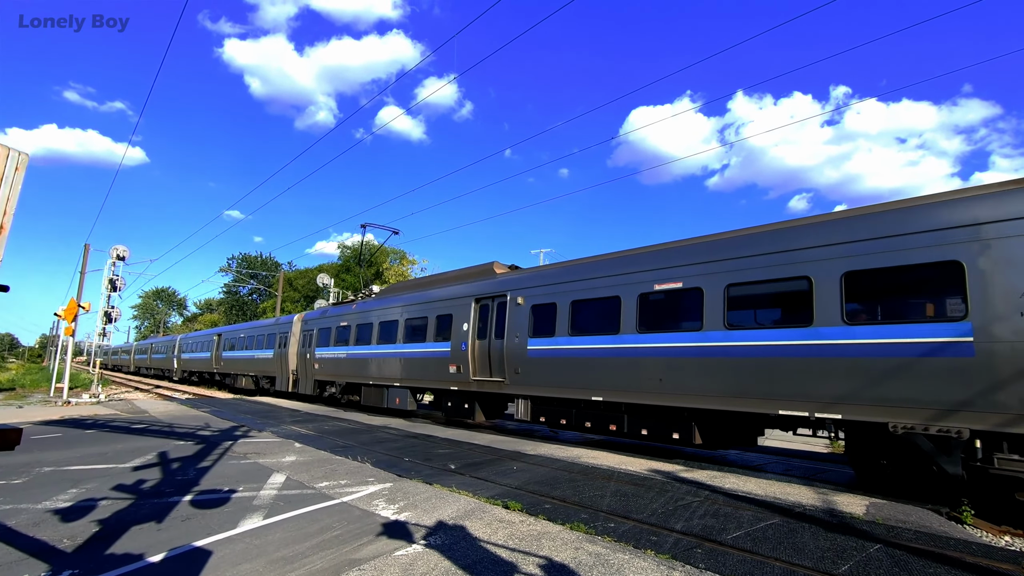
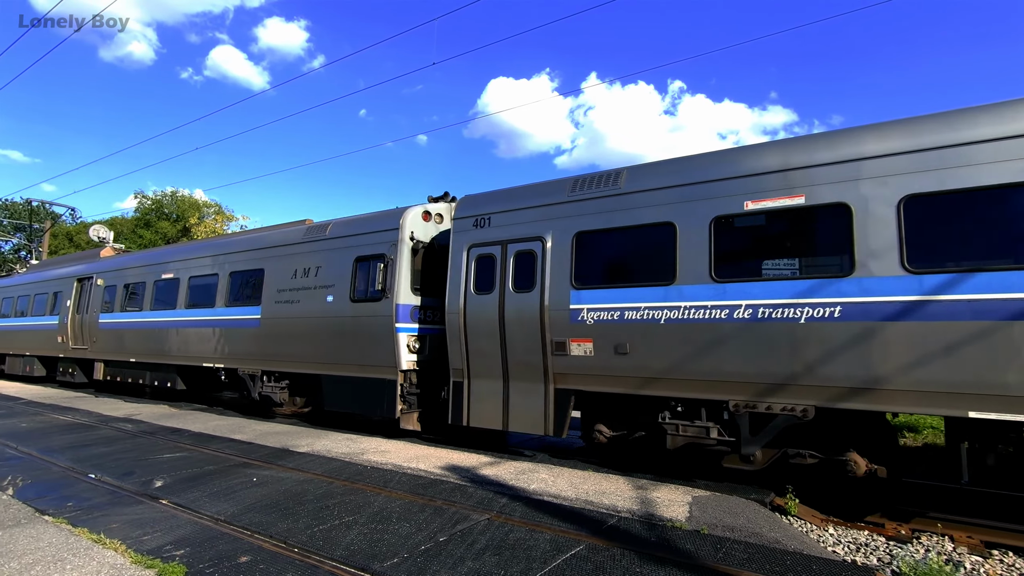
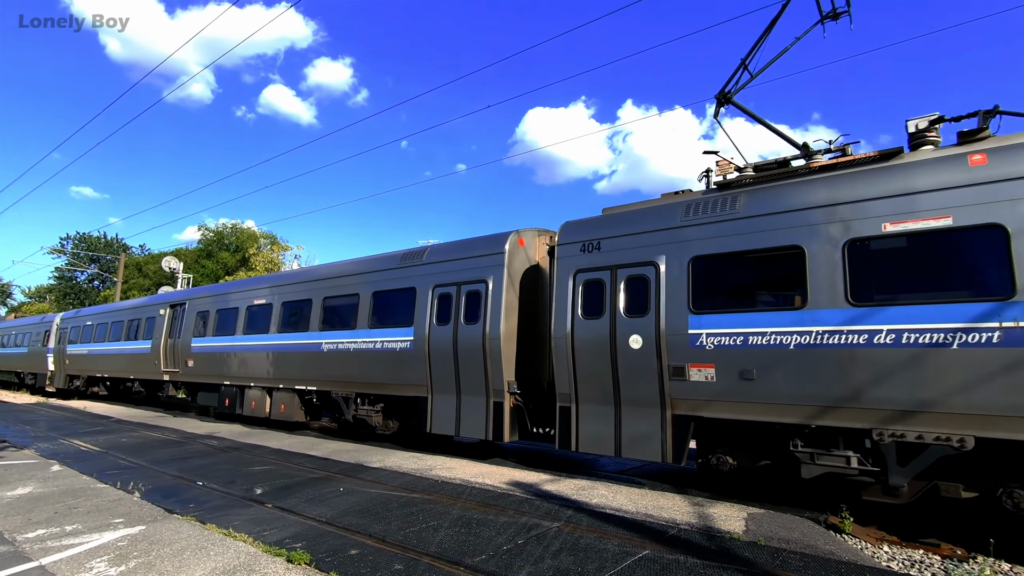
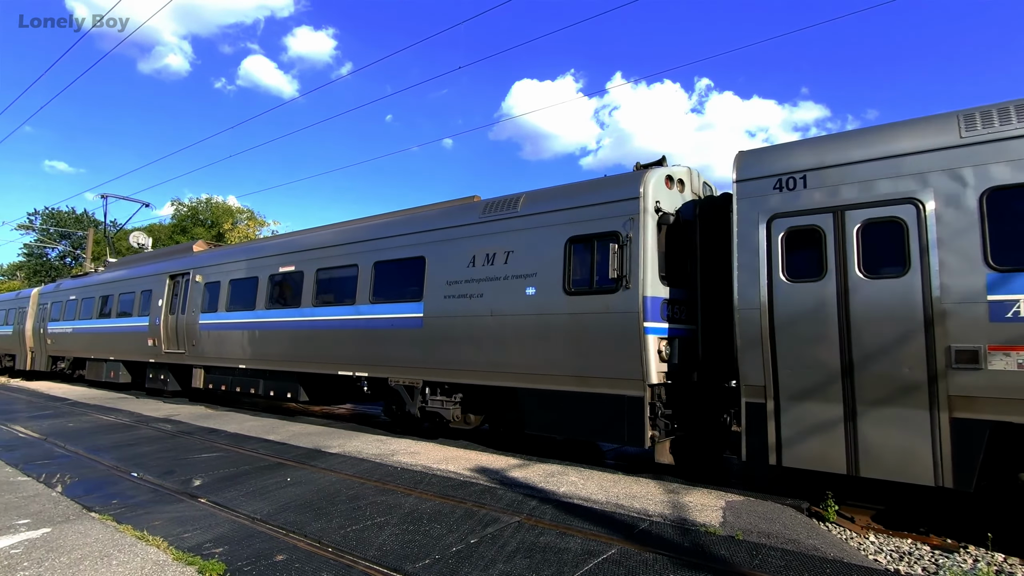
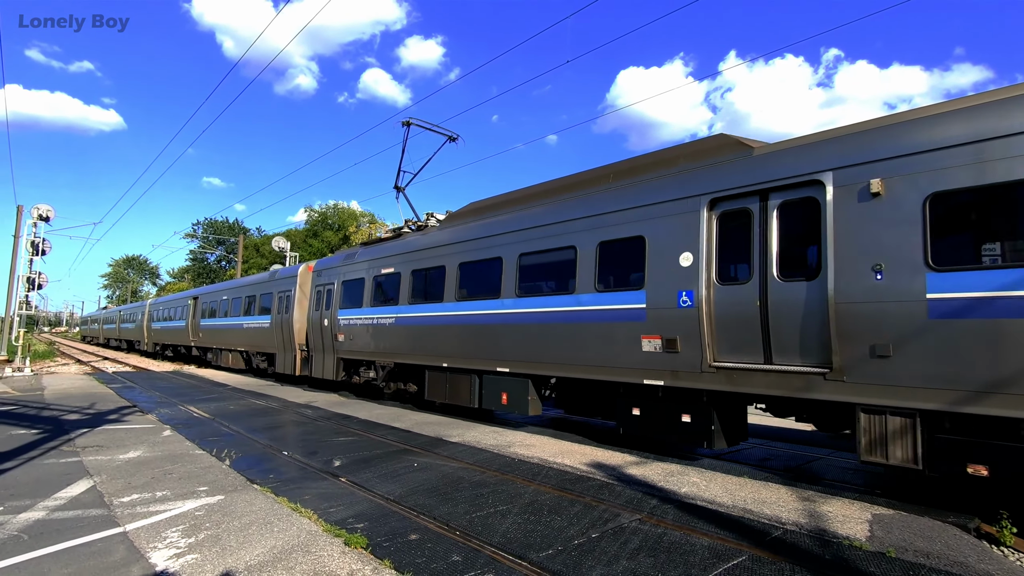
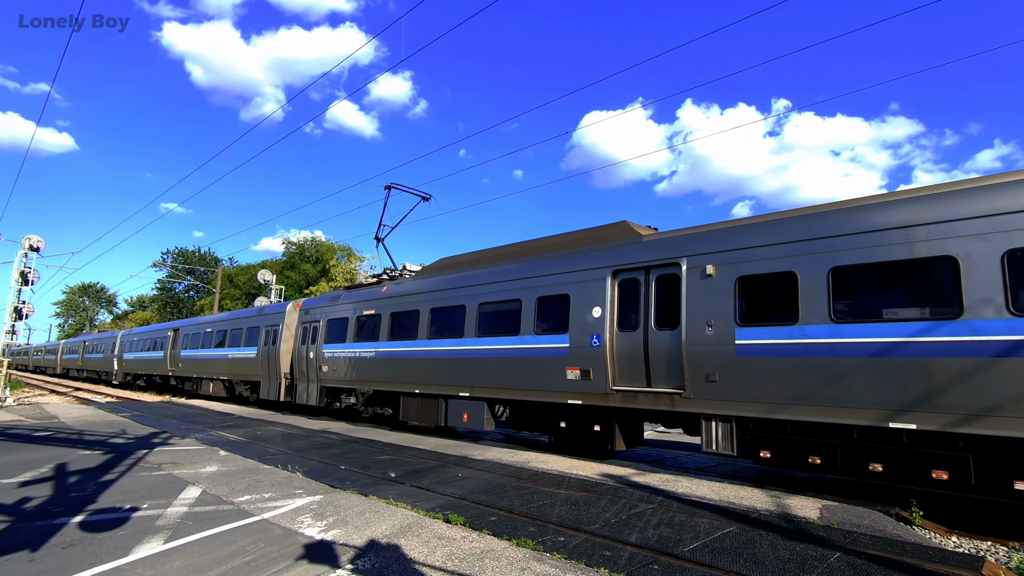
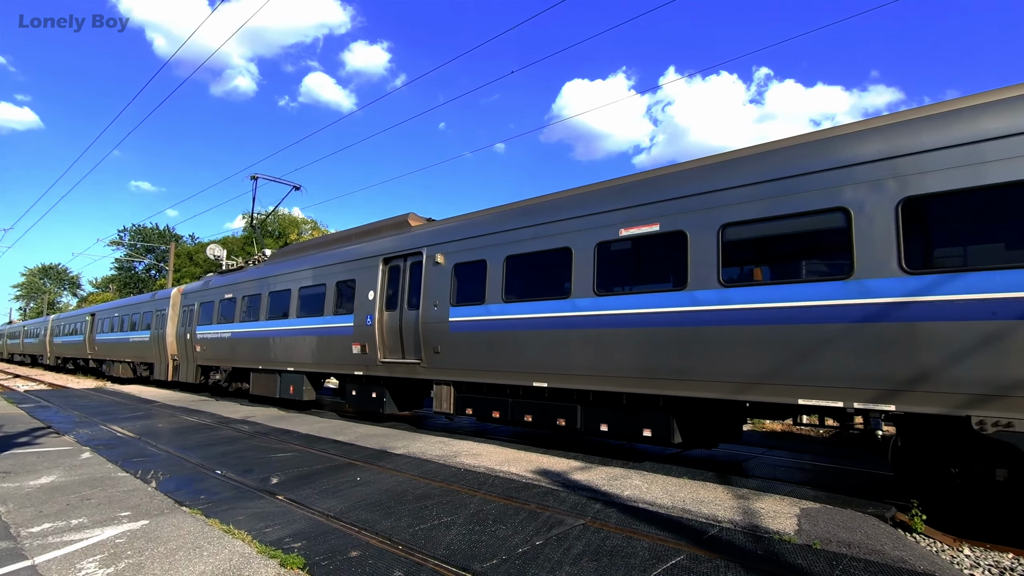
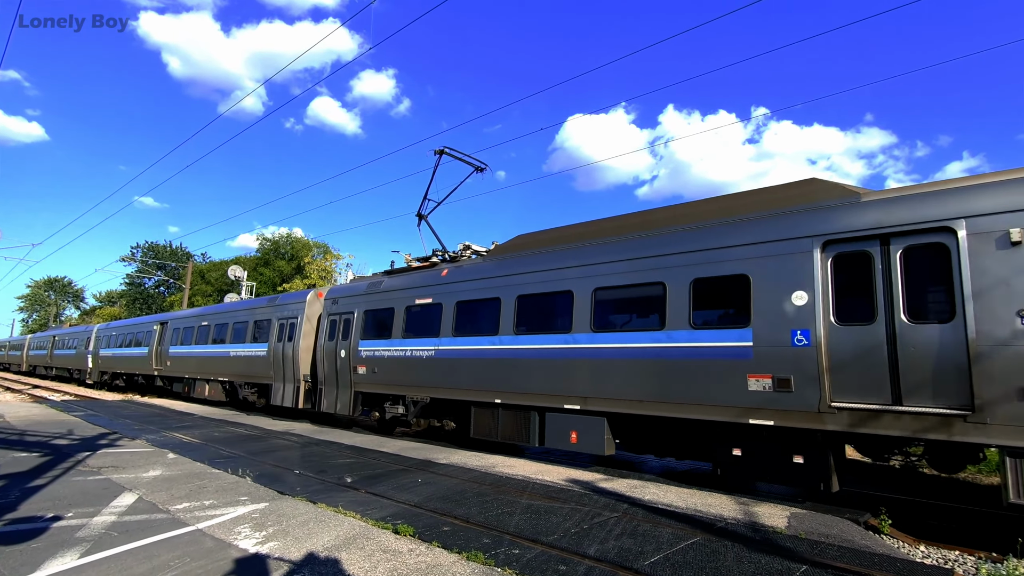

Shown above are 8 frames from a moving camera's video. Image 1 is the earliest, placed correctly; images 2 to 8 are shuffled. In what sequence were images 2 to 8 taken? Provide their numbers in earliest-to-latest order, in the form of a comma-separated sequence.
6, 8, 3, 2, 4, 7, 5
